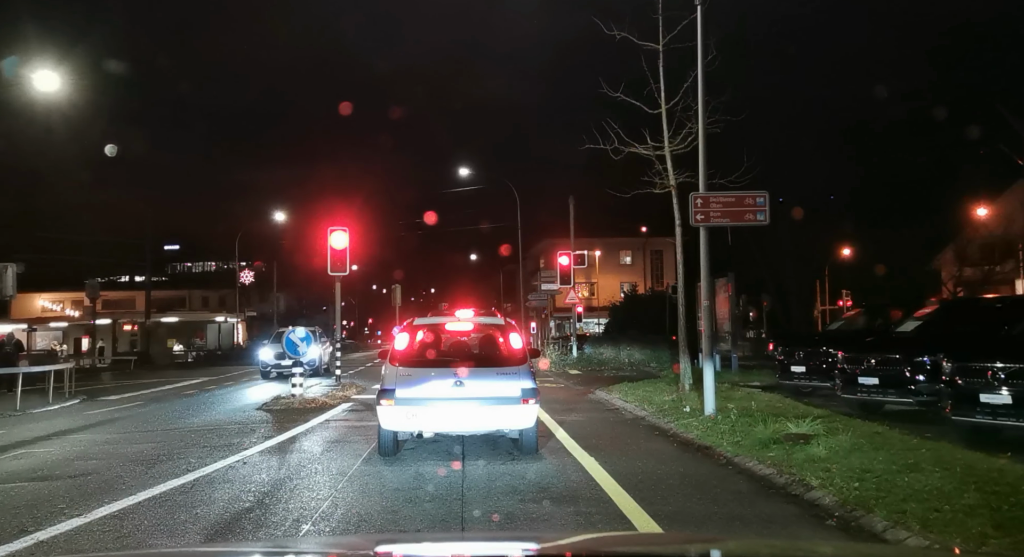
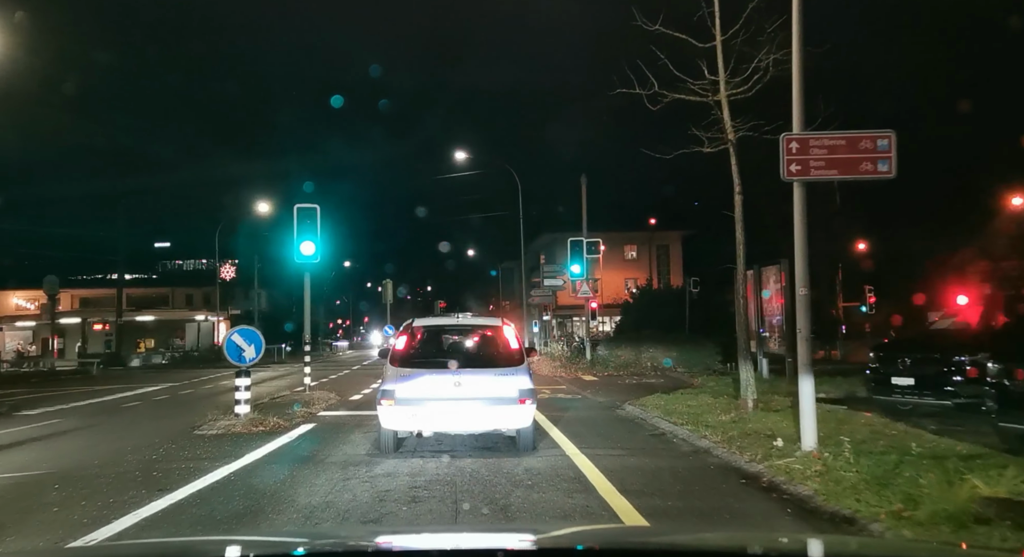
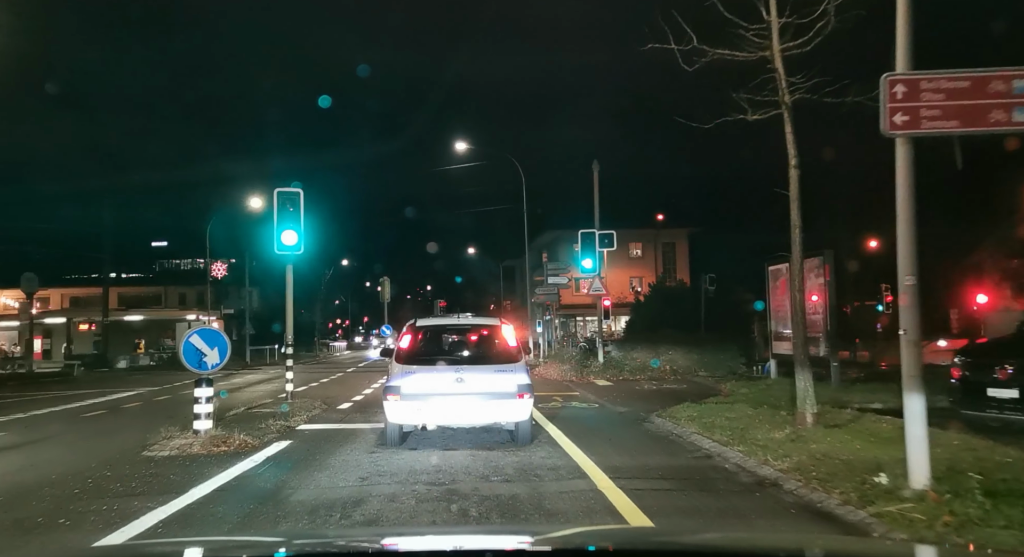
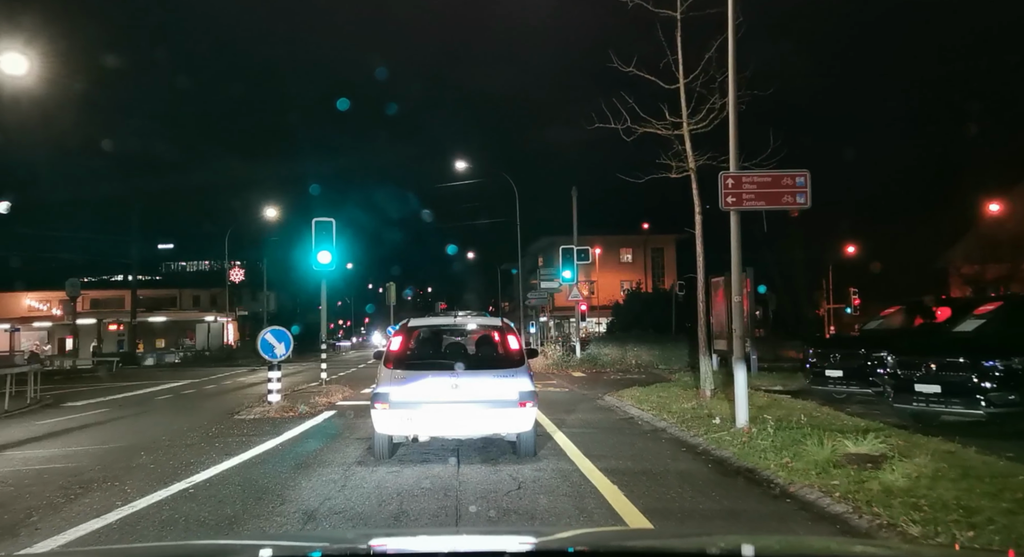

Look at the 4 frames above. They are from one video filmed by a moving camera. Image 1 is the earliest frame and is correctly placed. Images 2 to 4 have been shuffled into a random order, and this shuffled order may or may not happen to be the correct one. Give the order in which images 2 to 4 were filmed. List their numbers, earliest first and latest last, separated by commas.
4, 2, 3
